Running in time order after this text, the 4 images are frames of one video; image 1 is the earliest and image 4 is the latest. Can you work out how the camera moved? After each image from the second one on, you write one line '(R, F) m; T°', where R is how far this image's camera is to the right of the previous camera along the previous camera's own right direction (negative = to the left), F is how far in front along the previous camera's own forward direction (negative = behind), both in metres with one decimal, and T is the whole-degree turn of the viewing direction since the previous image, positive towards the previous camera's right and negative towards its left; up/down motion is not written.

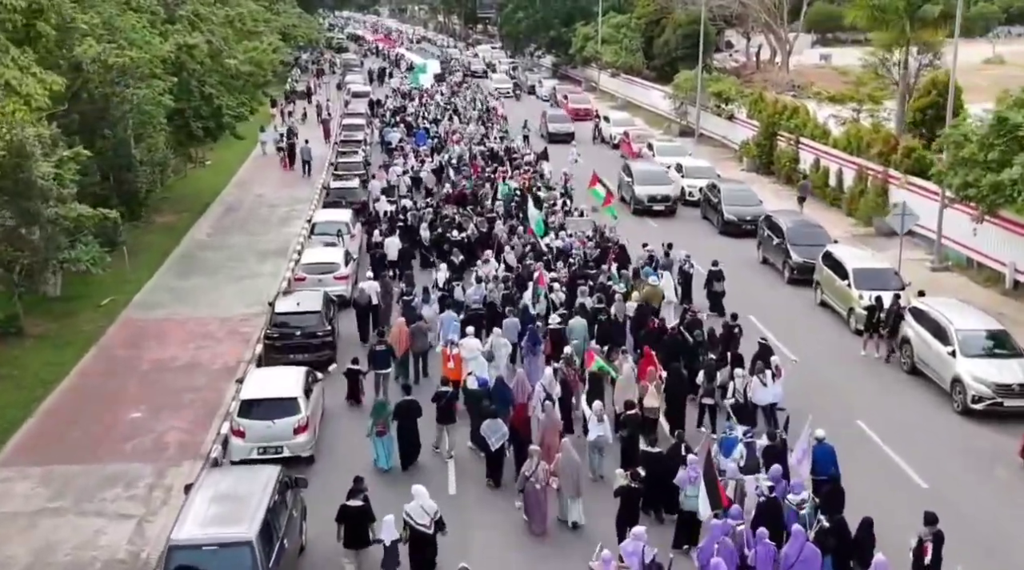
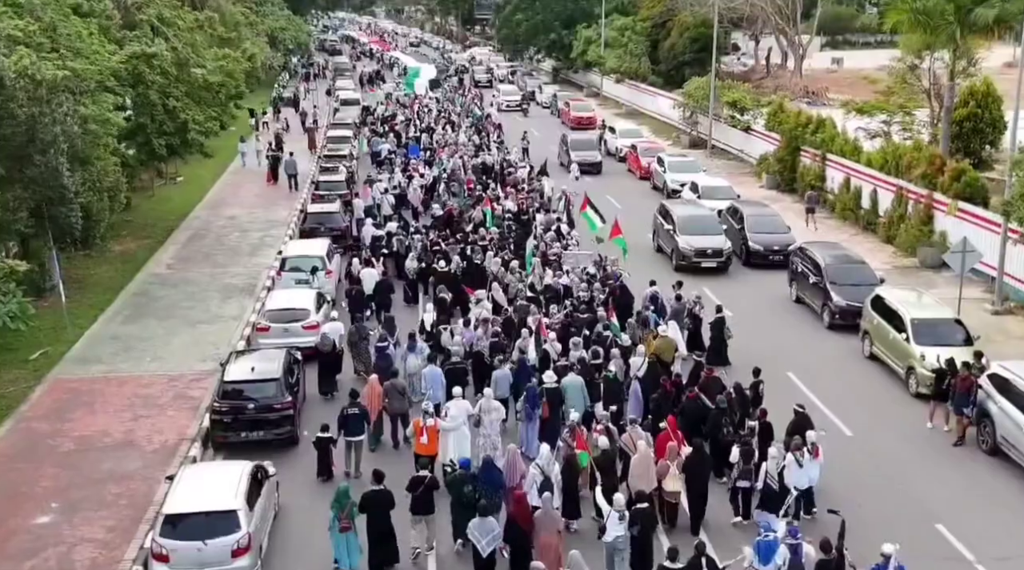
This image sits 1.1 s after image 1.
(0.0, +3.4) m; 0°
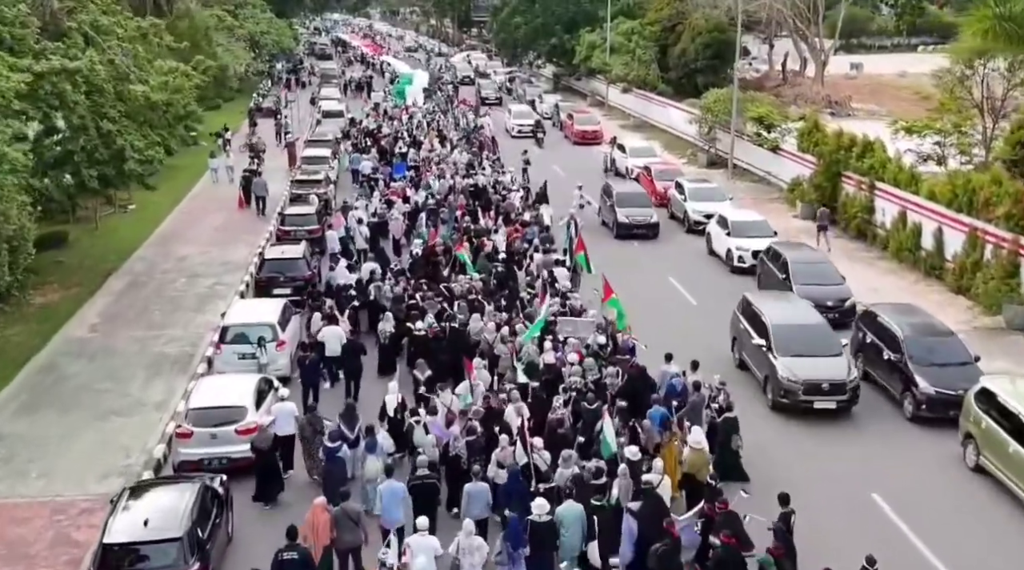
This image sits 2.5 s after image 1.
(0.0, +4.8) m; 0°
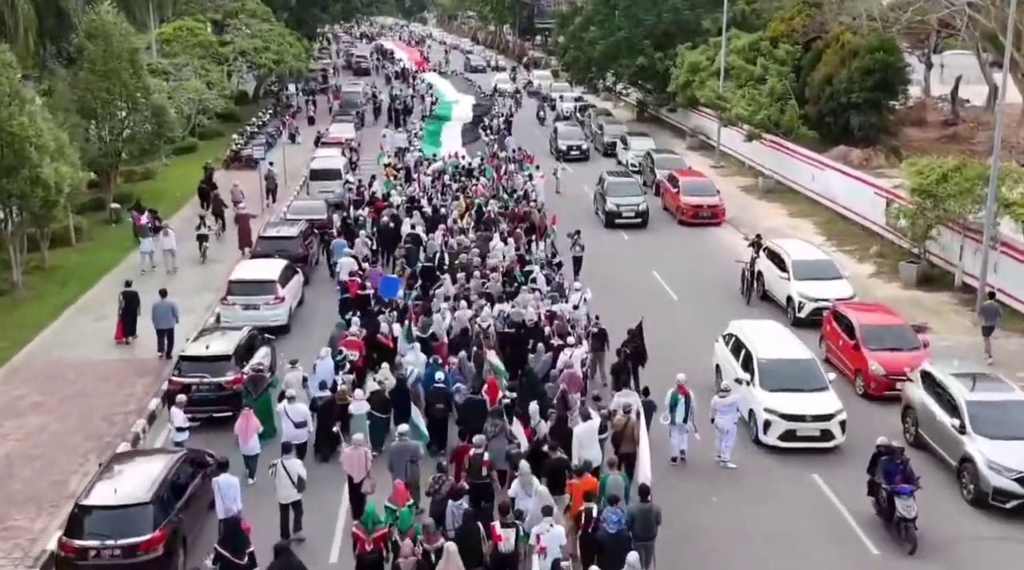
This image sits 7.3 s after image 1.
(-0.3, +16.6) m; -3°
